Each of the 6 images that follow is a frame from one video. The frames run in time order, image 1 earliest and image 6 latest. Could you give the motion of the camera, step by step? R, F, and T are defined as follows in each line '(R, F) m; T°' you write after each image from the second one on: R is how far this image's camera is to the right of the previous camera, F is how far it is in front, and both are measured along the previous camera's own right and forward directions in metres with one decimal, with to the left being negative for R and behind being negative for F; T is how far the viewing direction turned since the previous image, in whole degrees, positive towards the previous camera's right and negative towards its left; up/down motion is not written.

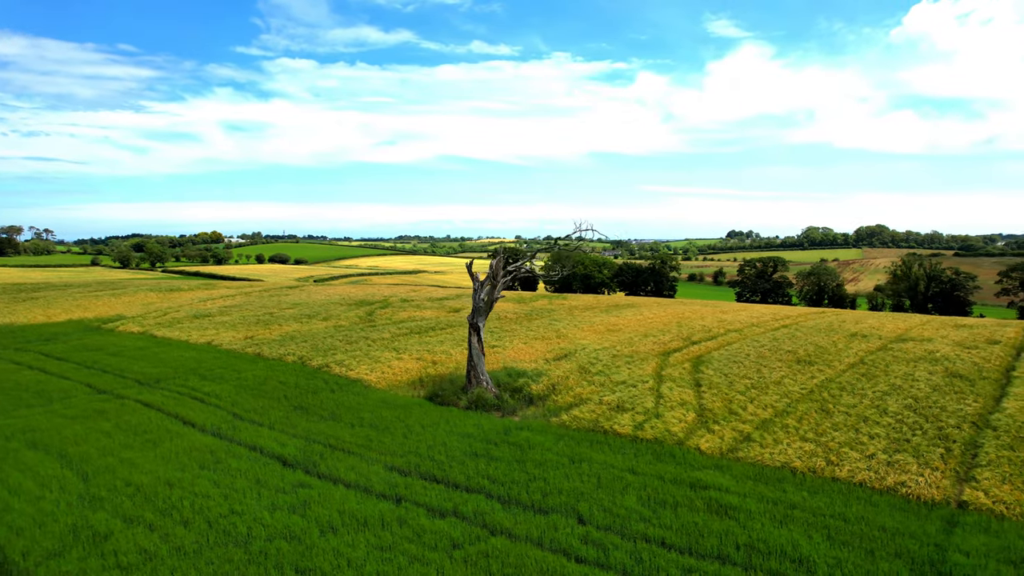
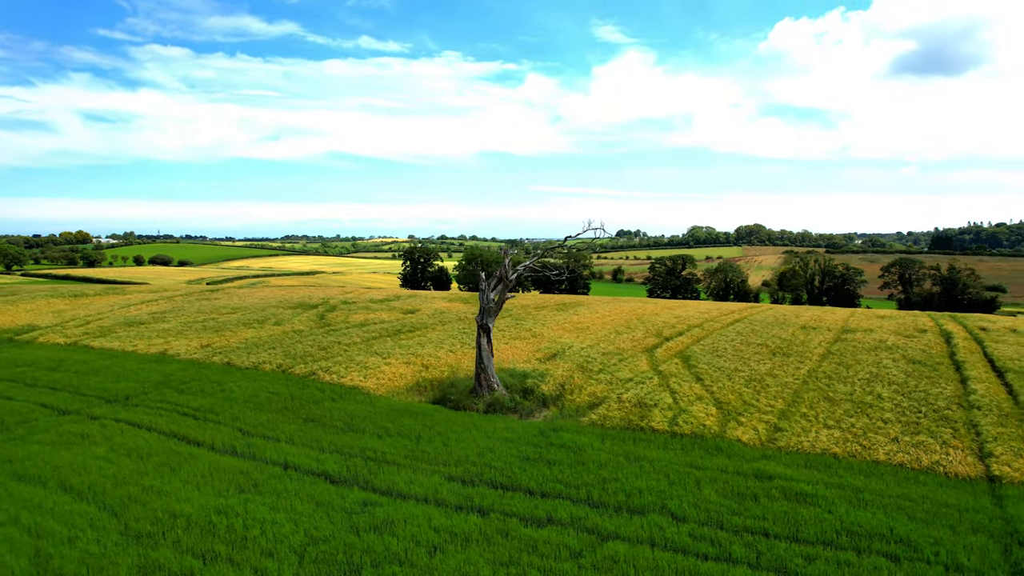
(-3.4, +0.6) m; +10°
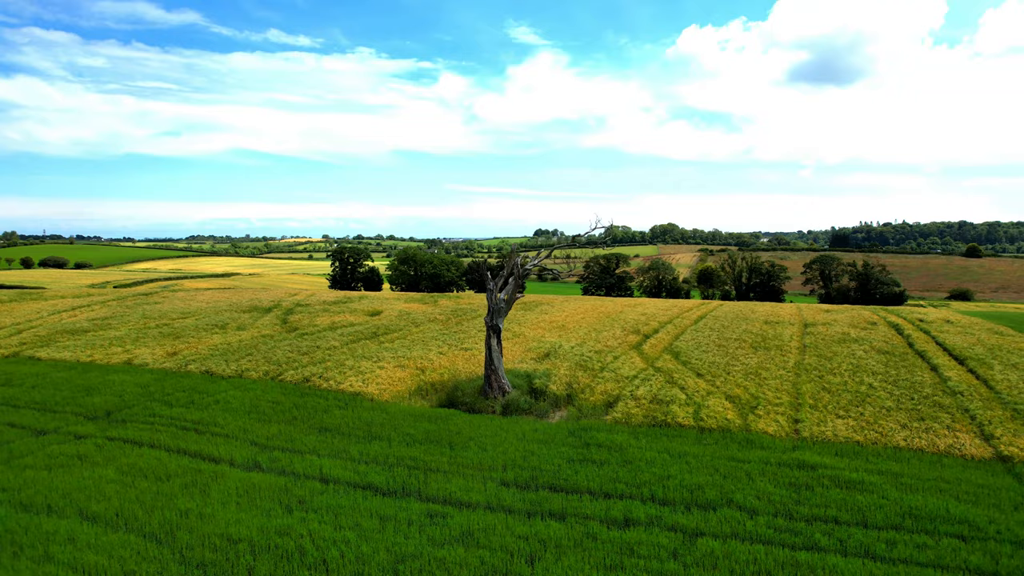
(-2.6, +0.5) m; +7°
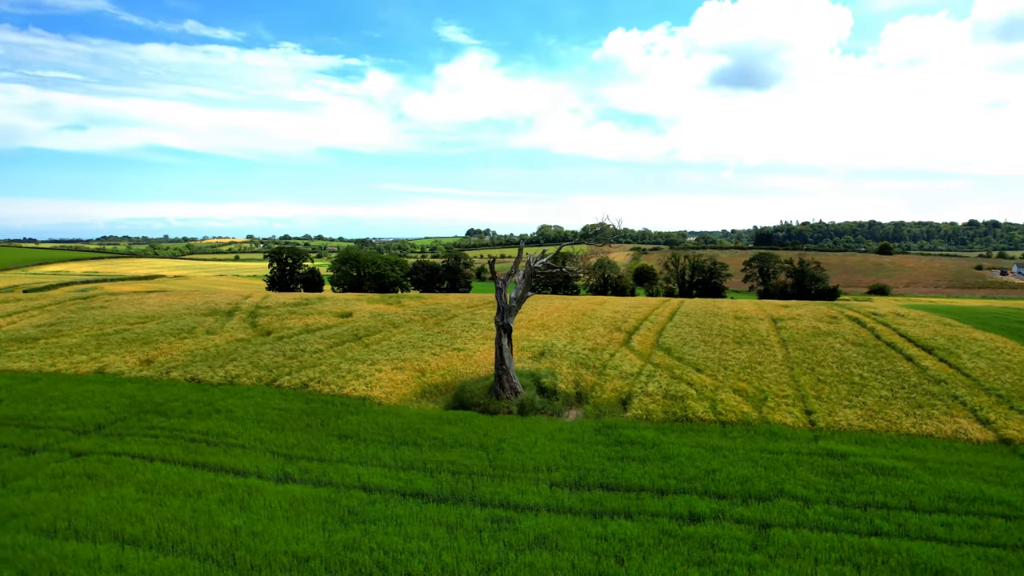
(-2.2, +0.4) m; +6°
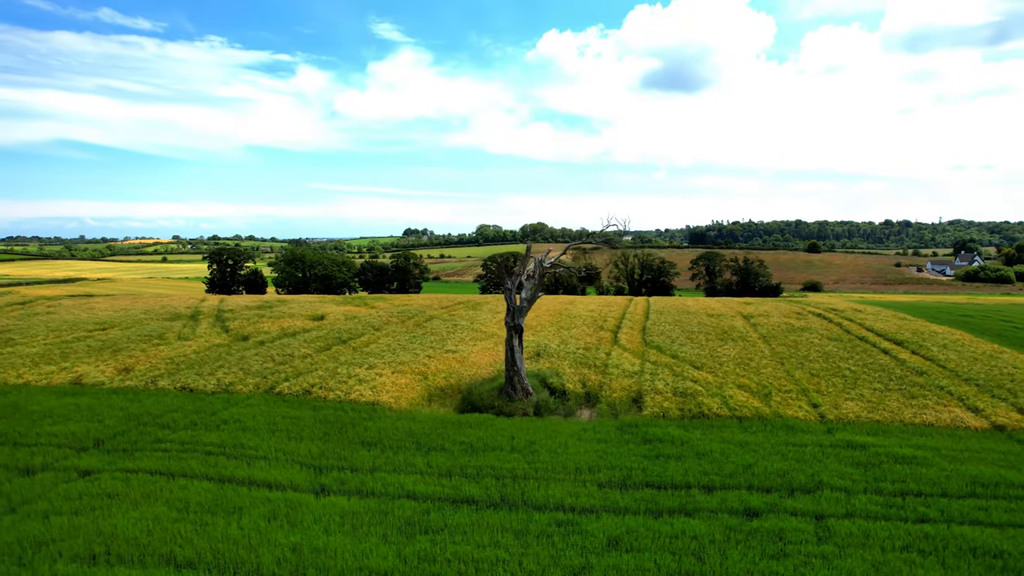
(-2.0, +0.3) m; +6°
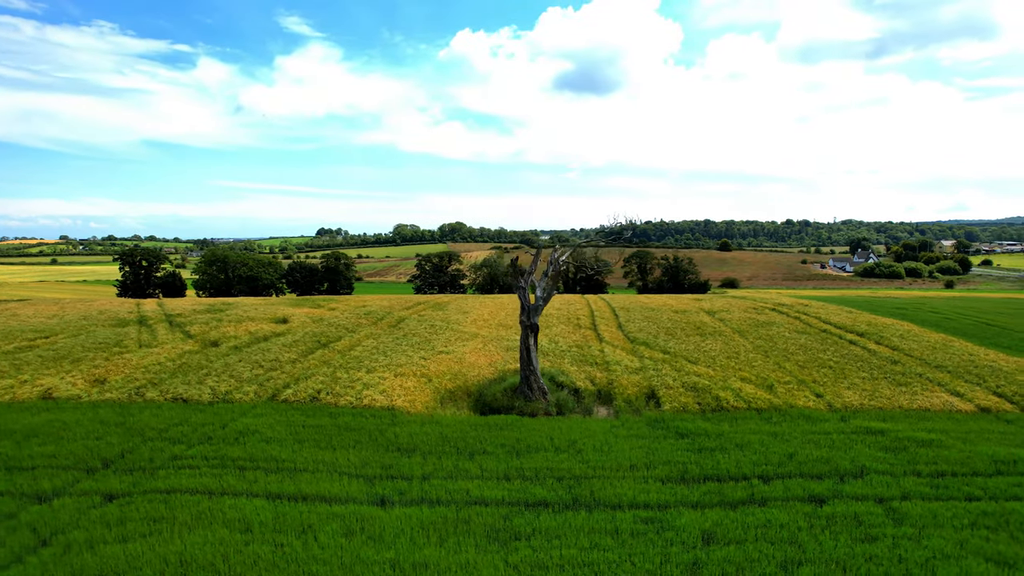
(-2.7, +0.4) m; +8°
